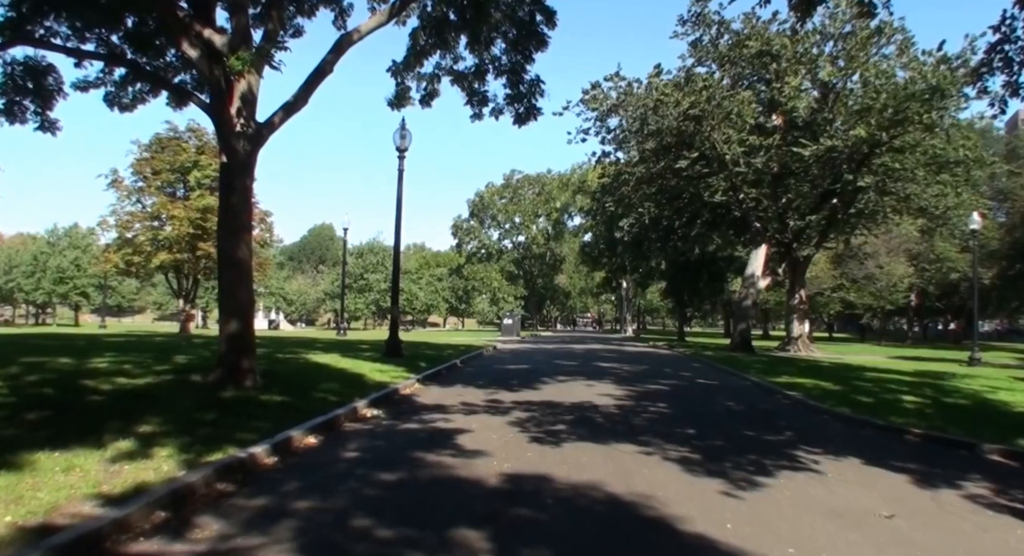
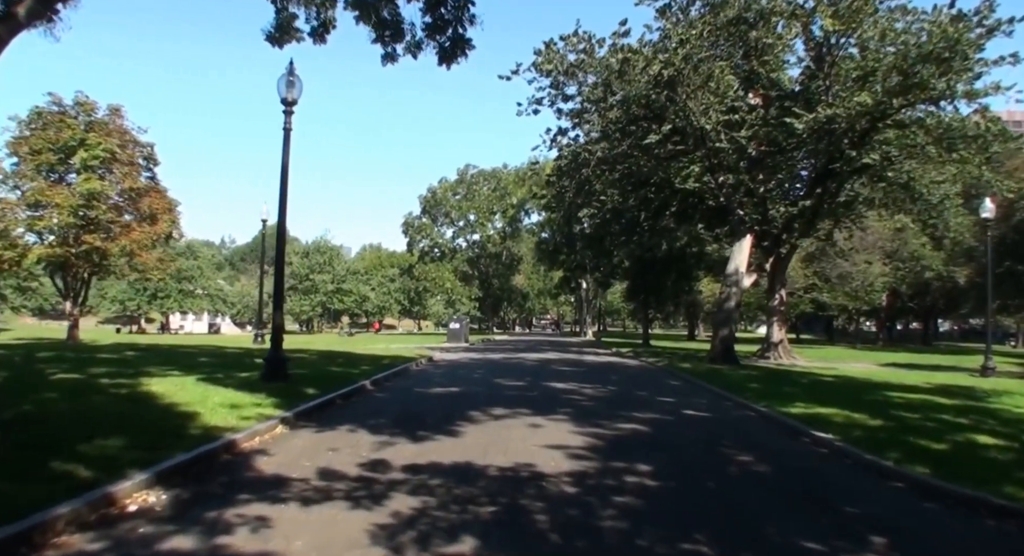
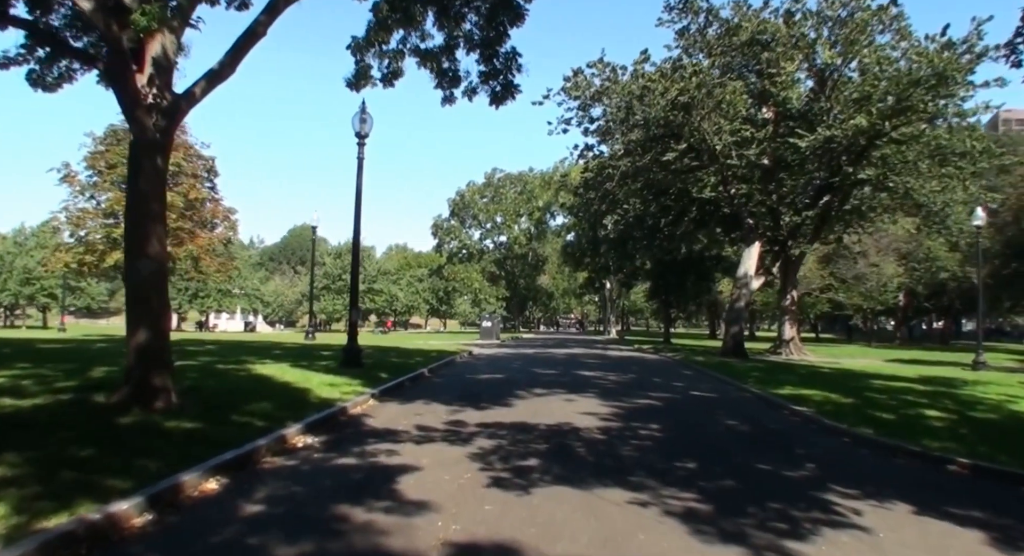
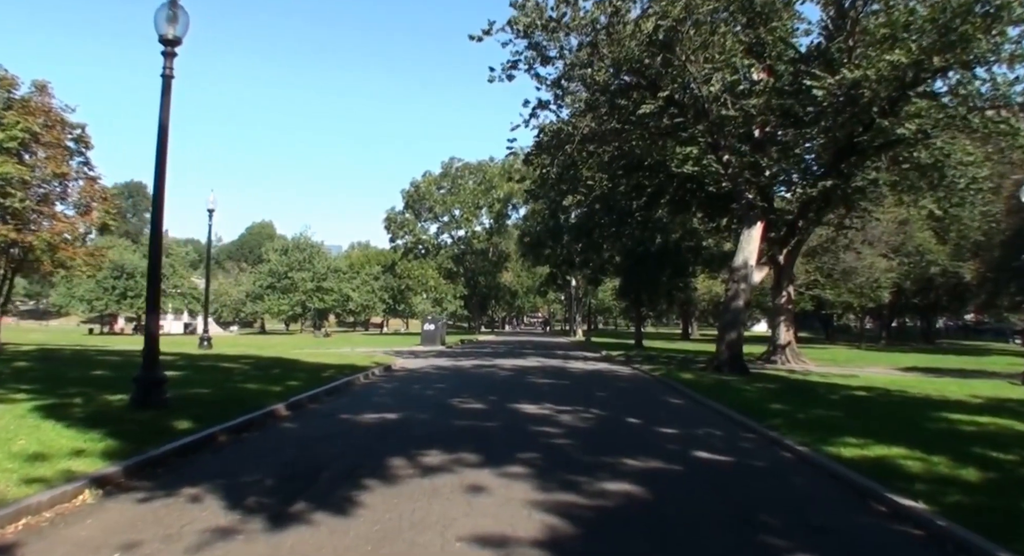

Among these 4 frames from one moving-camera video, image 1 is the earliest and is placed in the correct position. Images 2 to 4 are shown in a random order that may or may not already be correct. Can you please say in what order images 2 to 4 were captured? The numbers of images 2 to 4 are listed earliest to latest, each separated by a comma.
3, 2, 4
